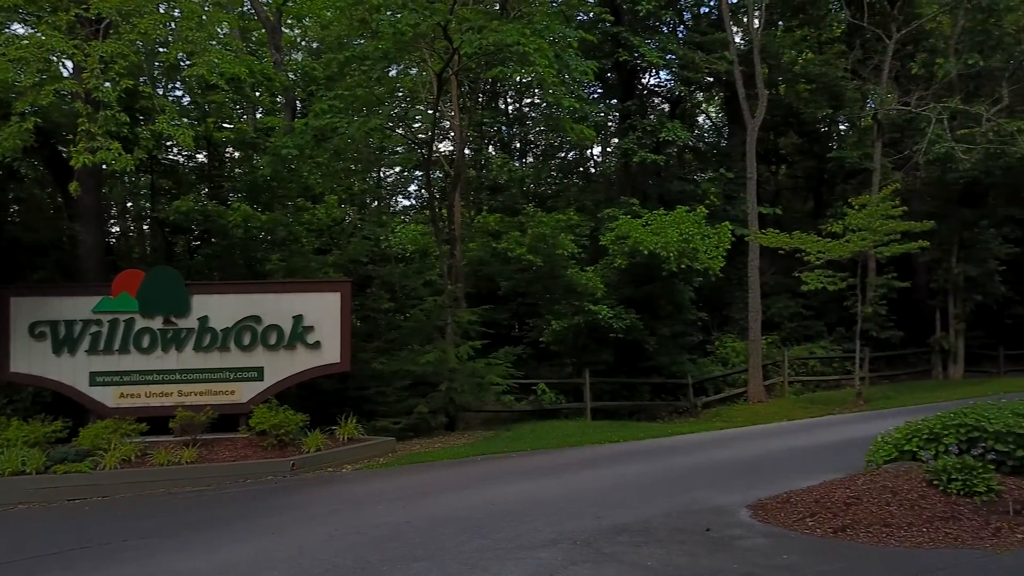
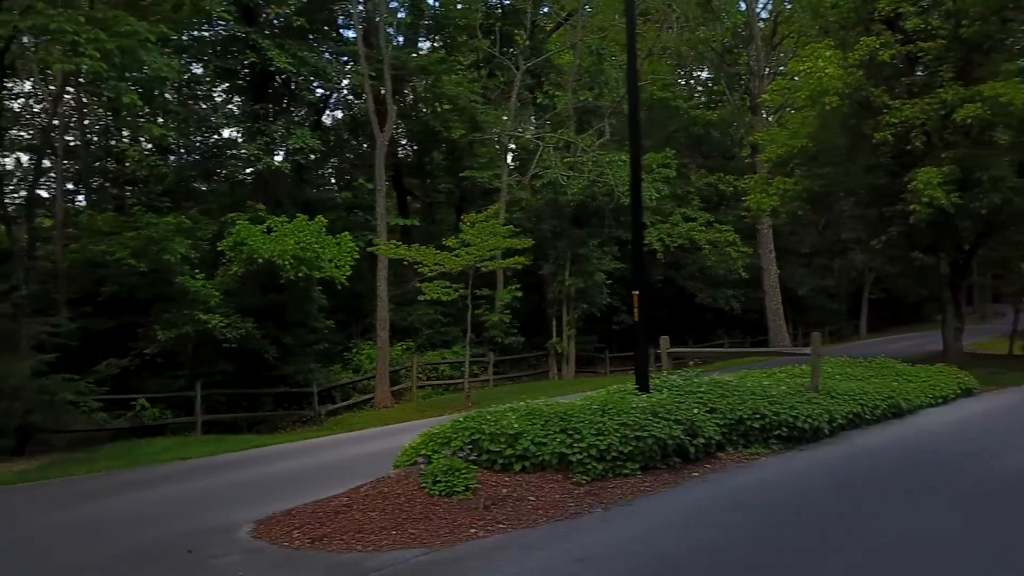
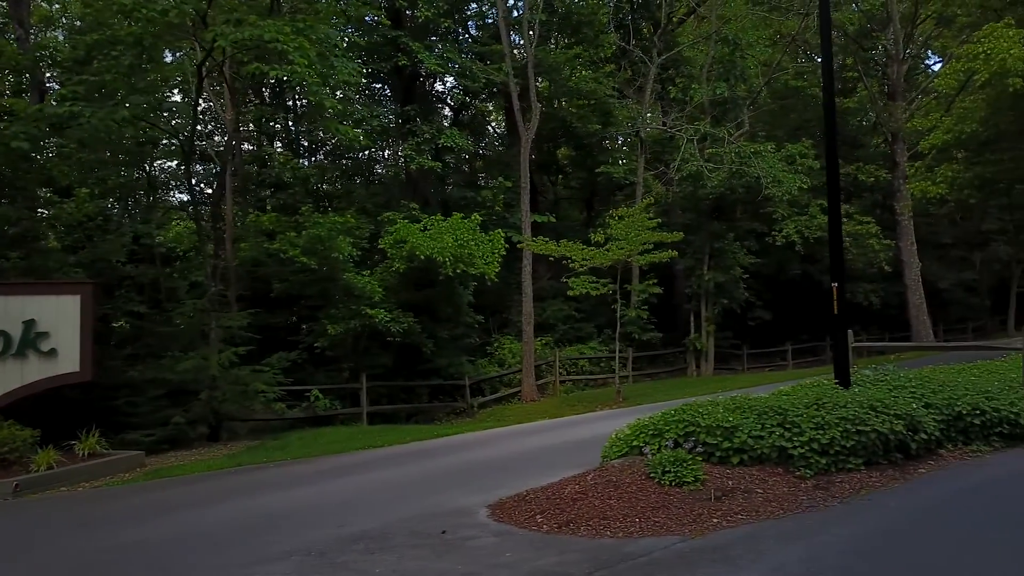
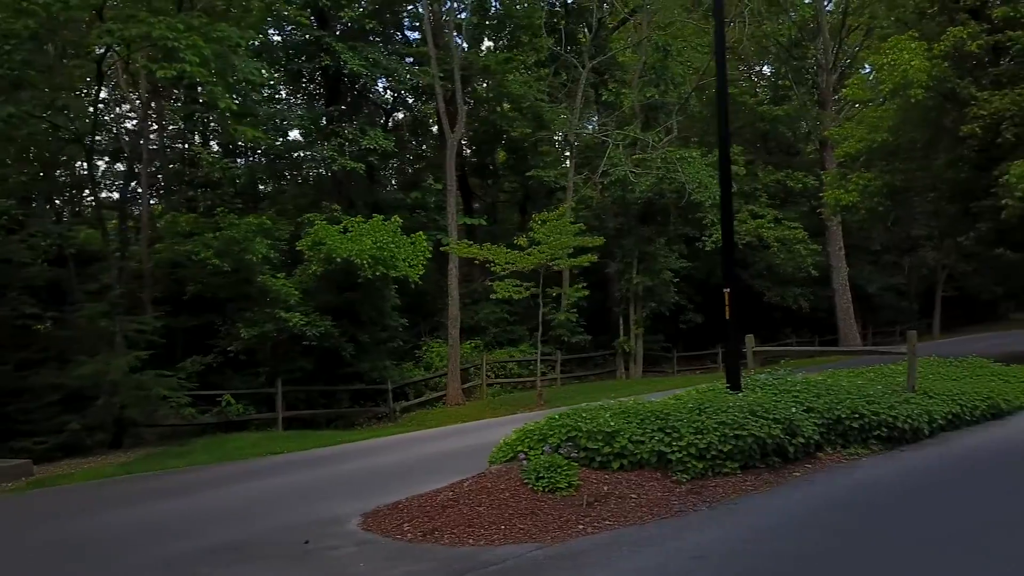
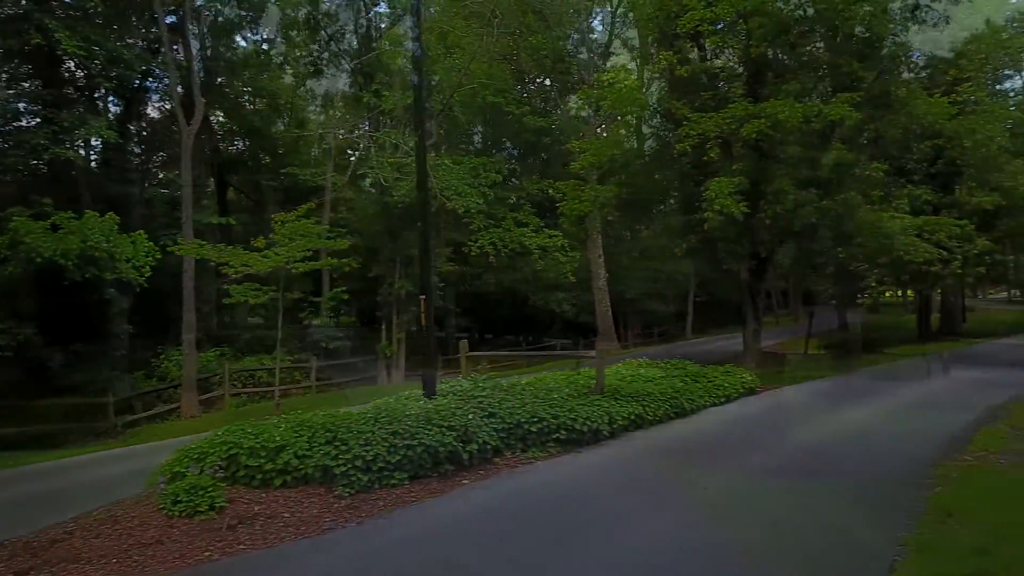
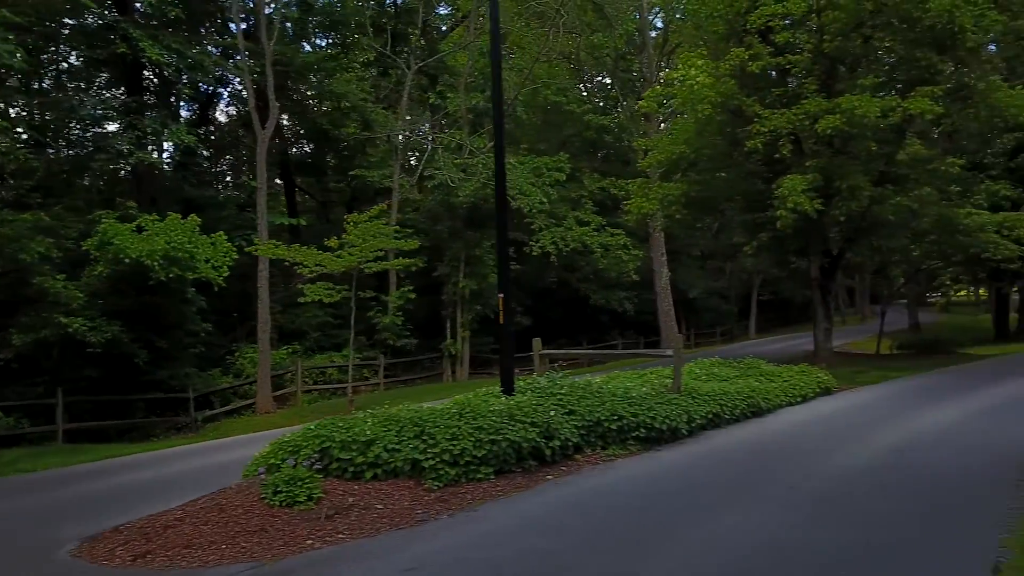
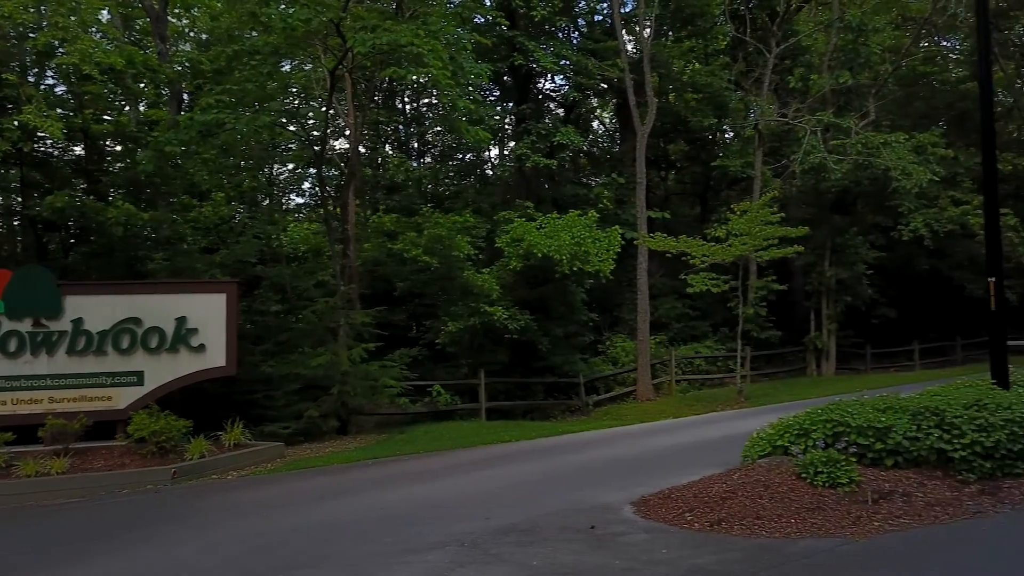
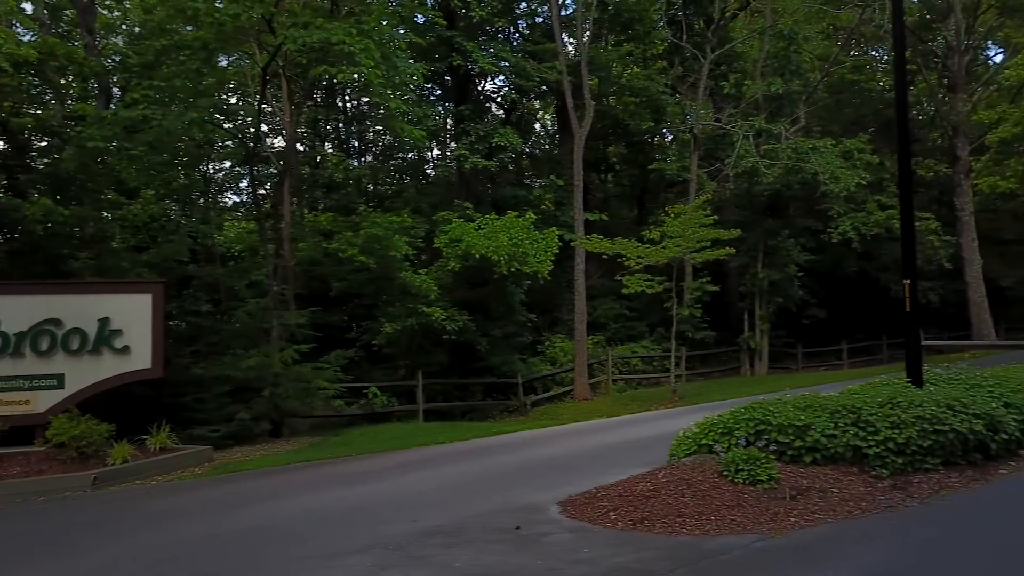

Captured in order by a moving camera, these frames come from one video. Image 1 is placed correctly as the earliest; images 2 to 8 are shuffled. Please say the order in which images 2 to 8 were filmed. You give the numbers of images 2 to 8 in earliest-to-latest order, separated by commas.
7, 8, 3, 4, 2, 6, 5
